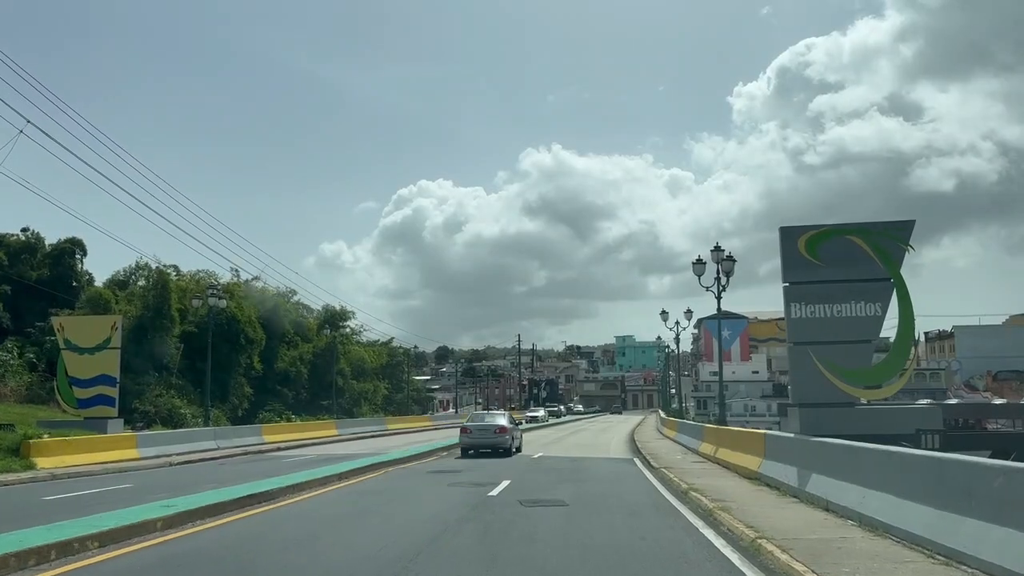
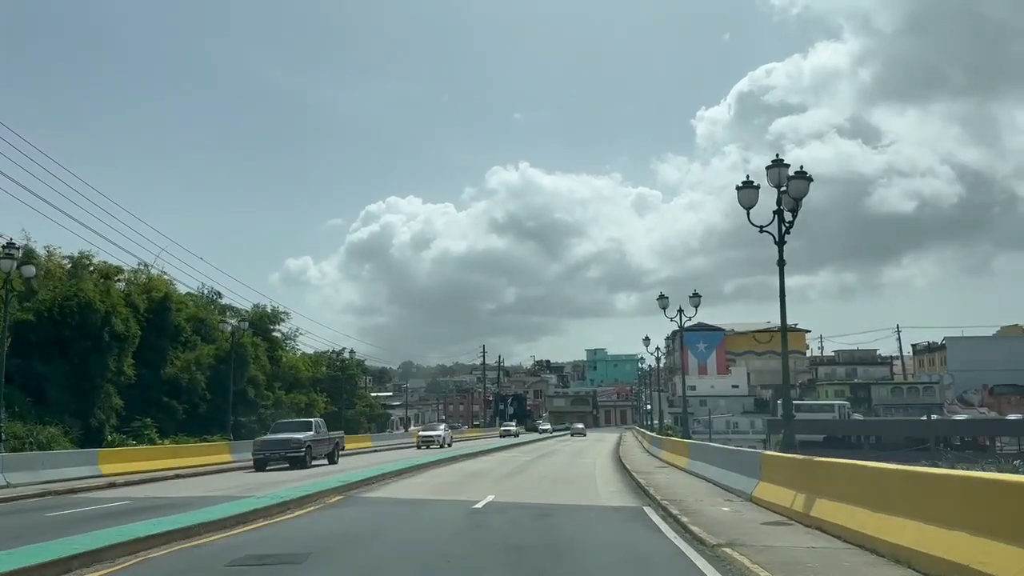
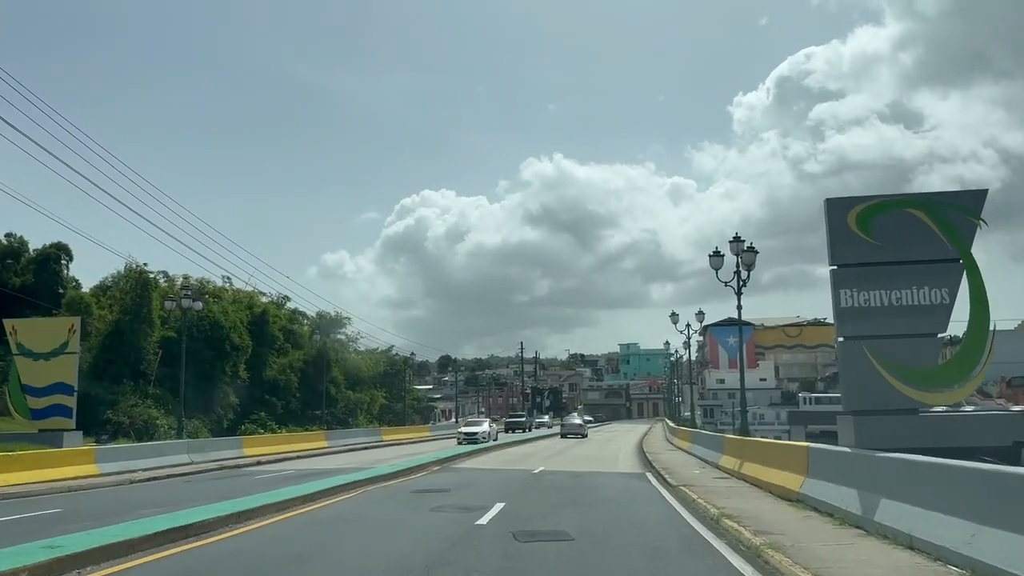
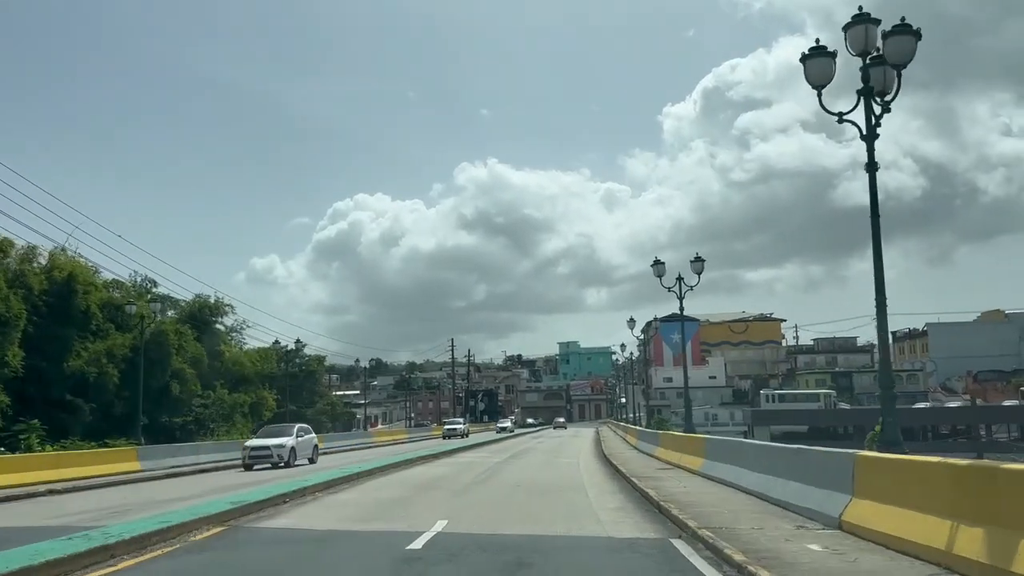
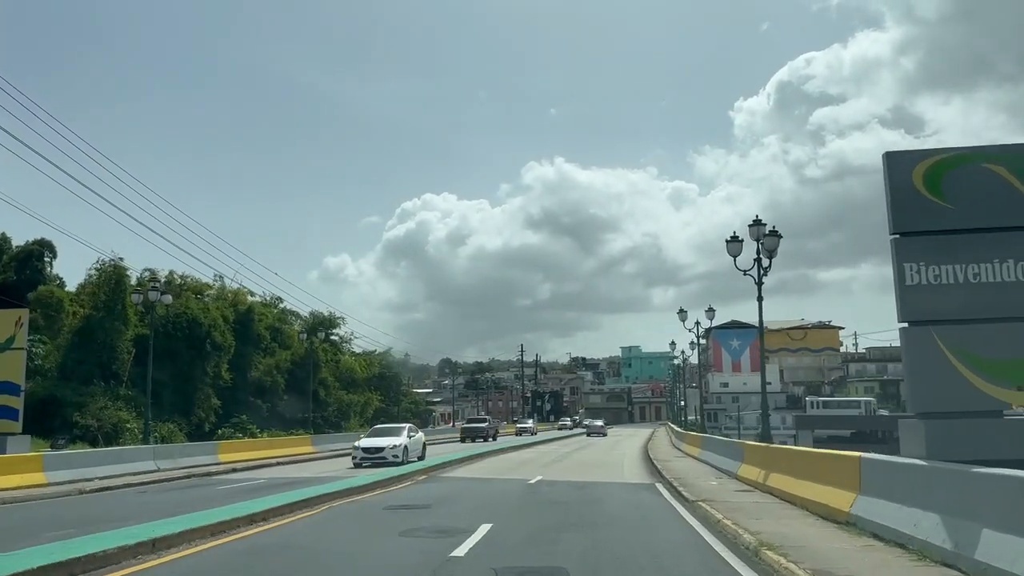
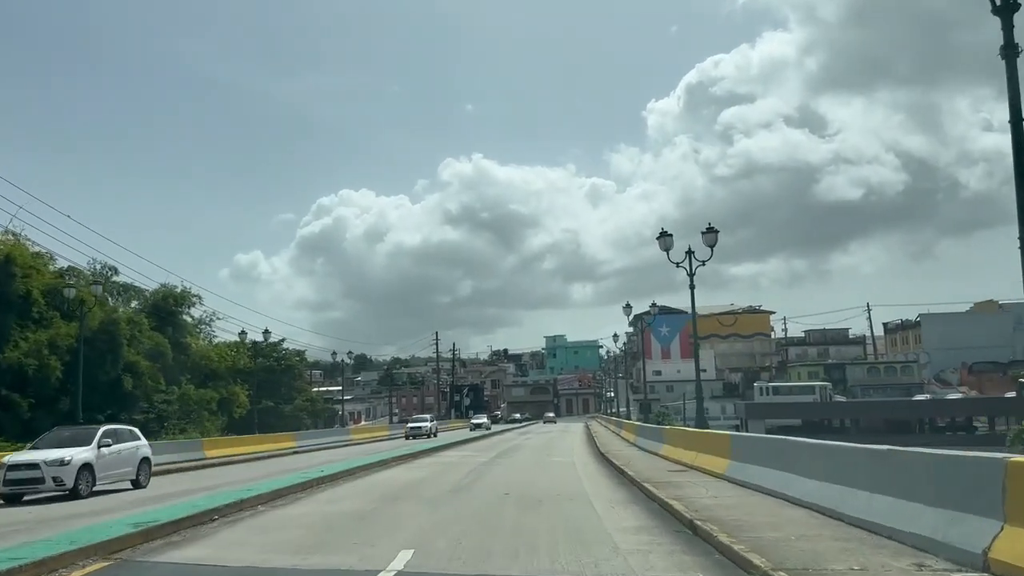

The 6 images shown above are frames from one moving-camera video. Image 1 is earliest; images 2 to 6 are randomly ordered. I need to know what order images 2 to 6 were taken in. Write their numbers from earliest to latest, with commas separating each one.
3, 5, 2, 4, 6
